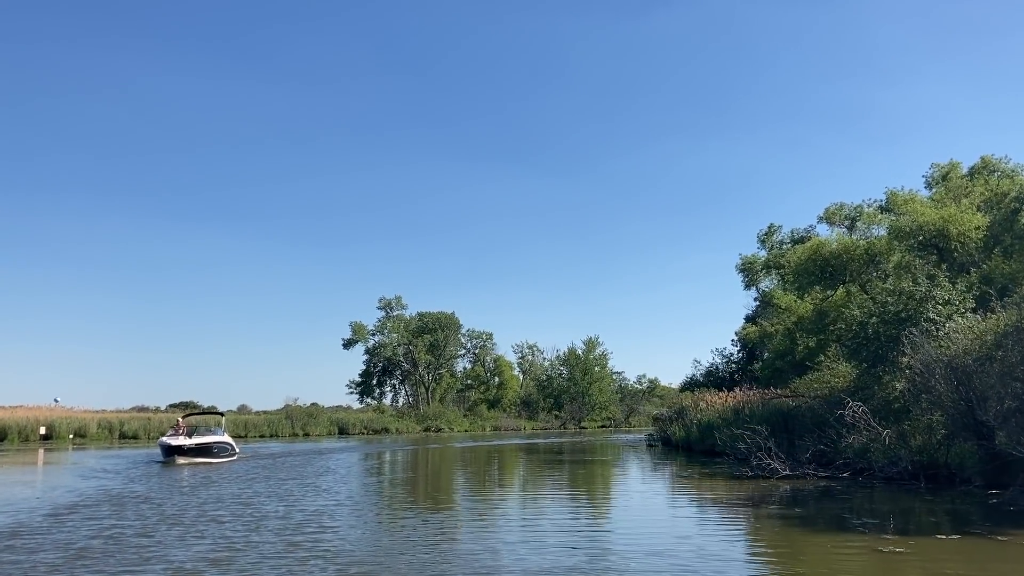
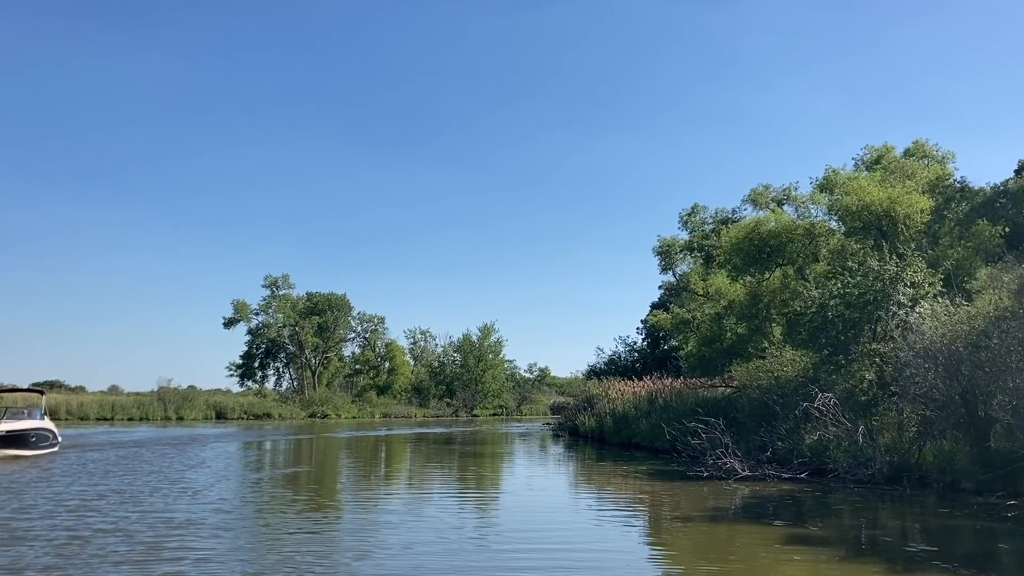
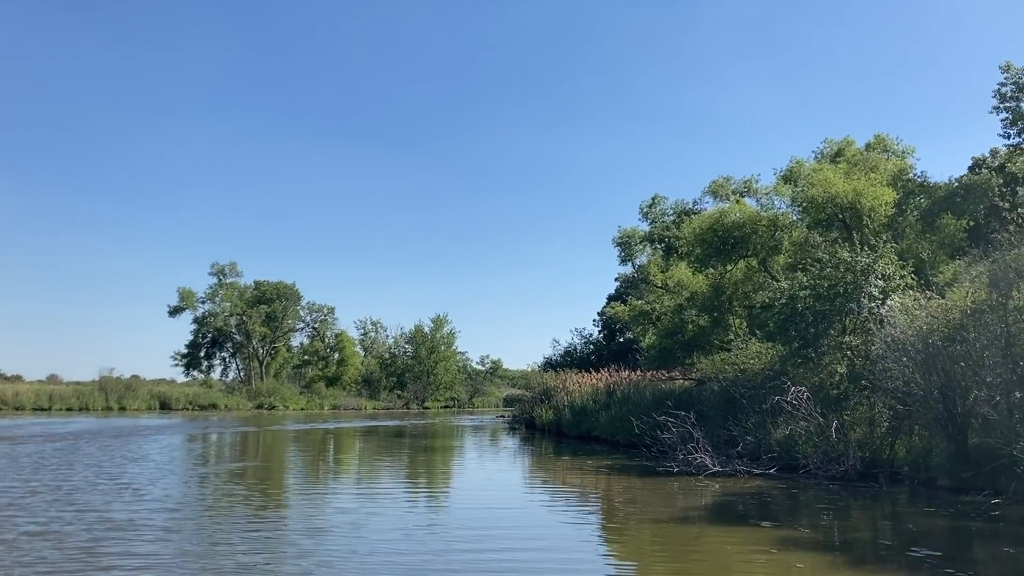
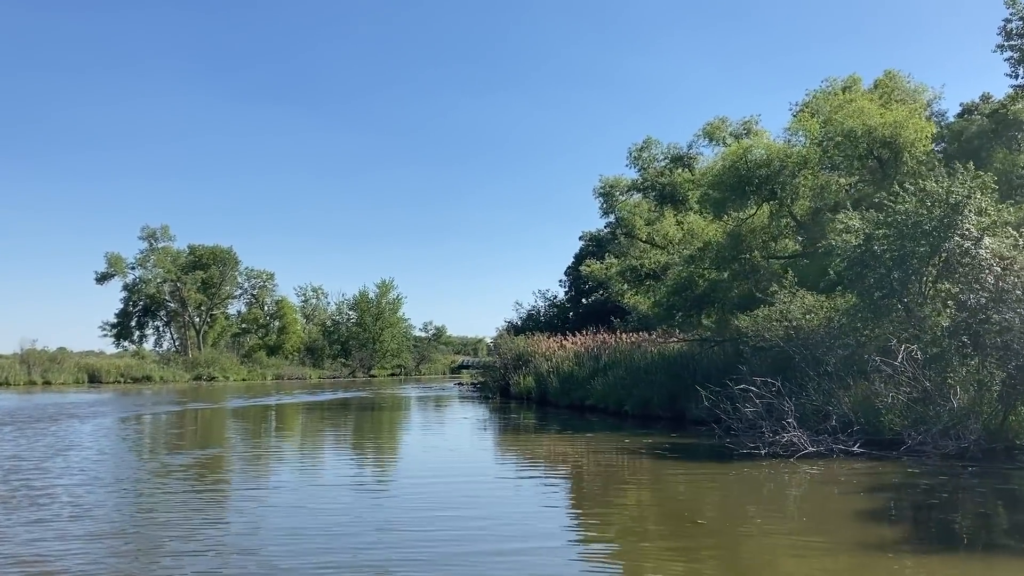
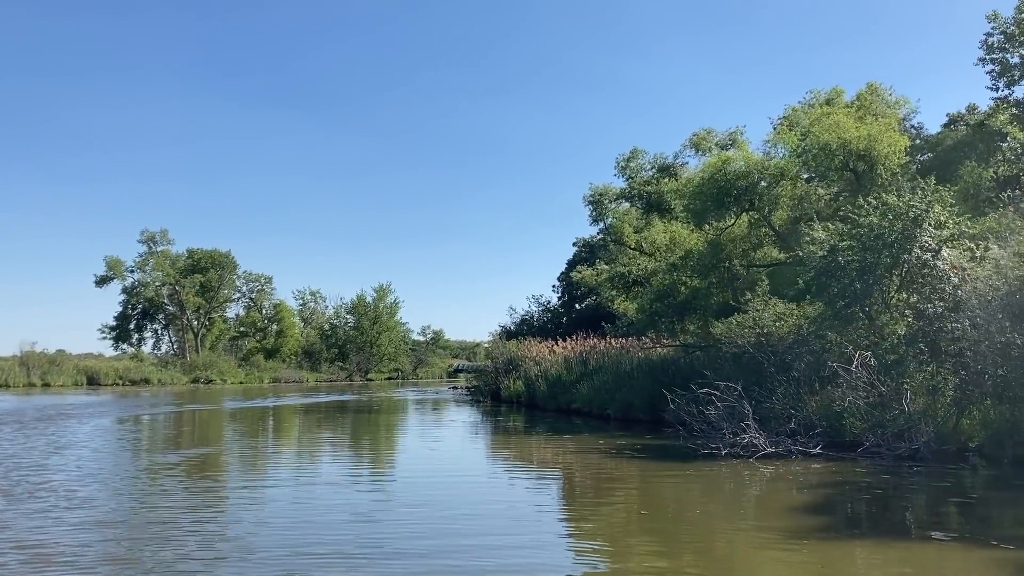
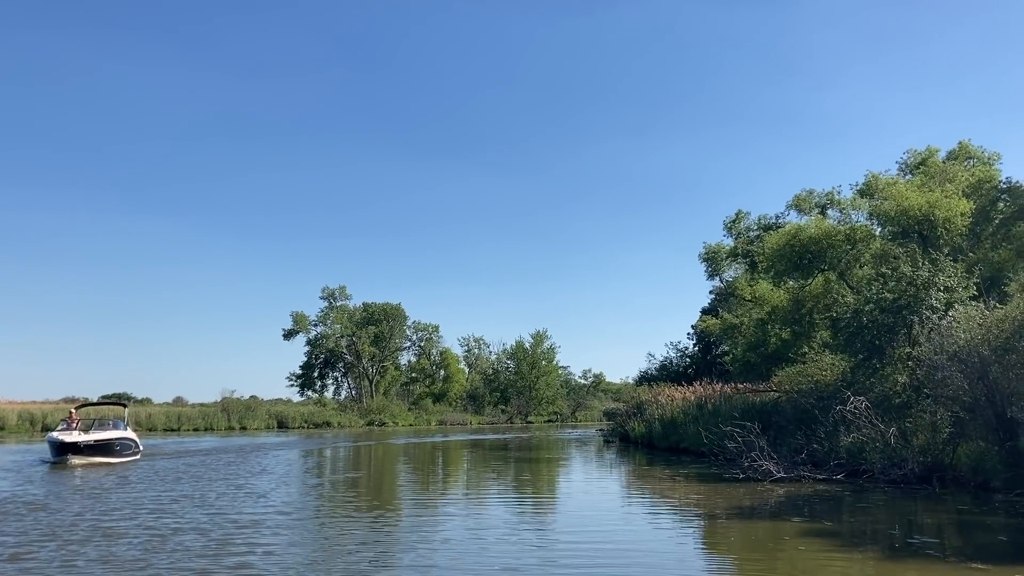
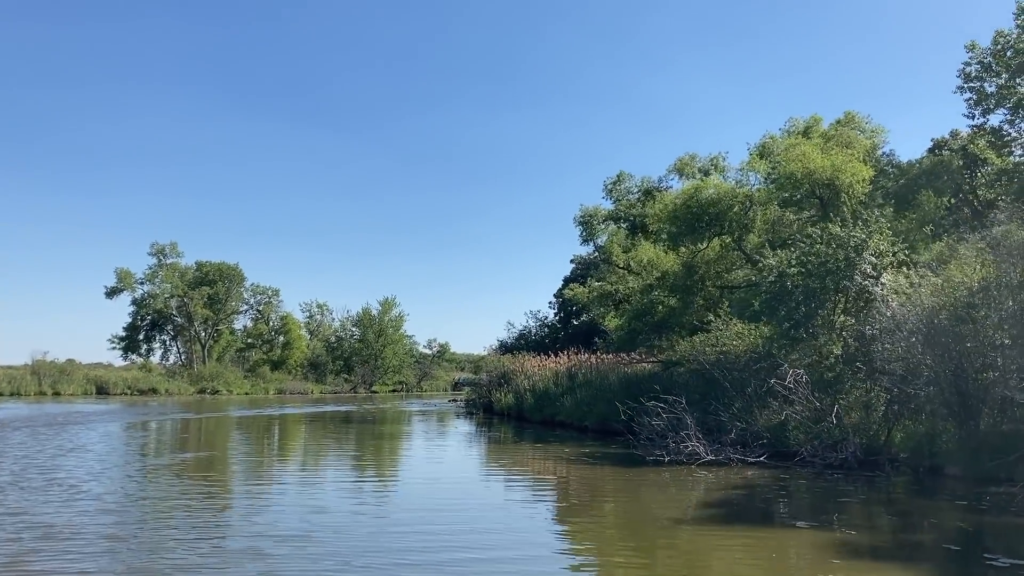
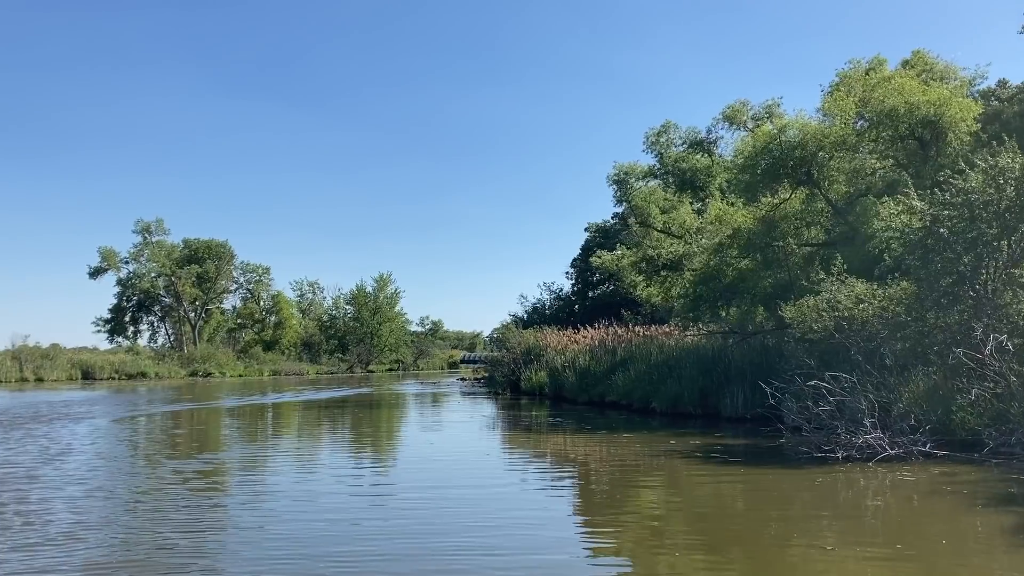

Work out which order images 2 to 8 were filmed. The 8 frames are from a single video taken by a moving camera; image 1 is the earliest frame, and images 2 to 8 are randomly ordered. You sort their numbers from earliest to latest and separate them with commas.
6, 2, 3, 7, 5, 4, 8
